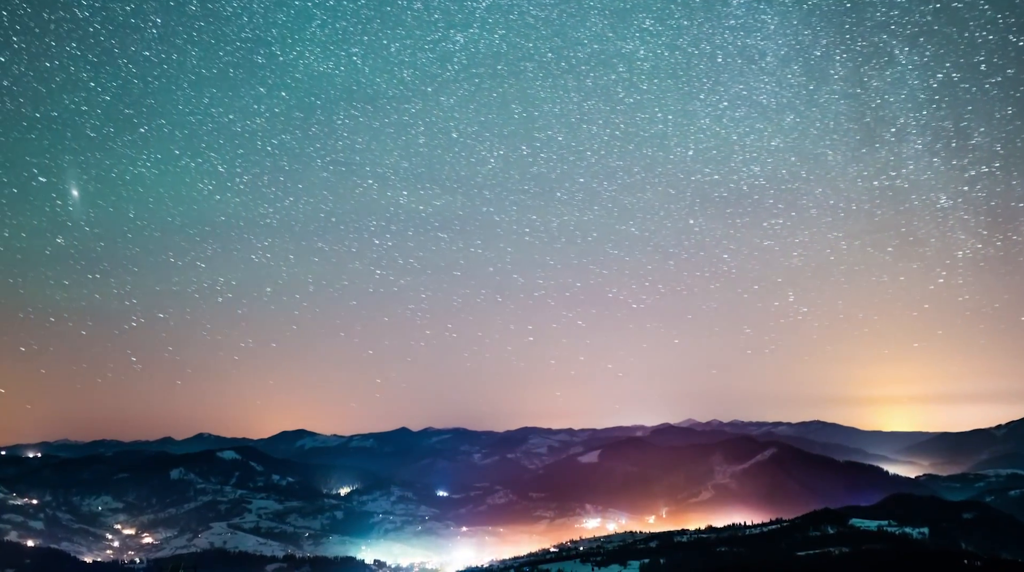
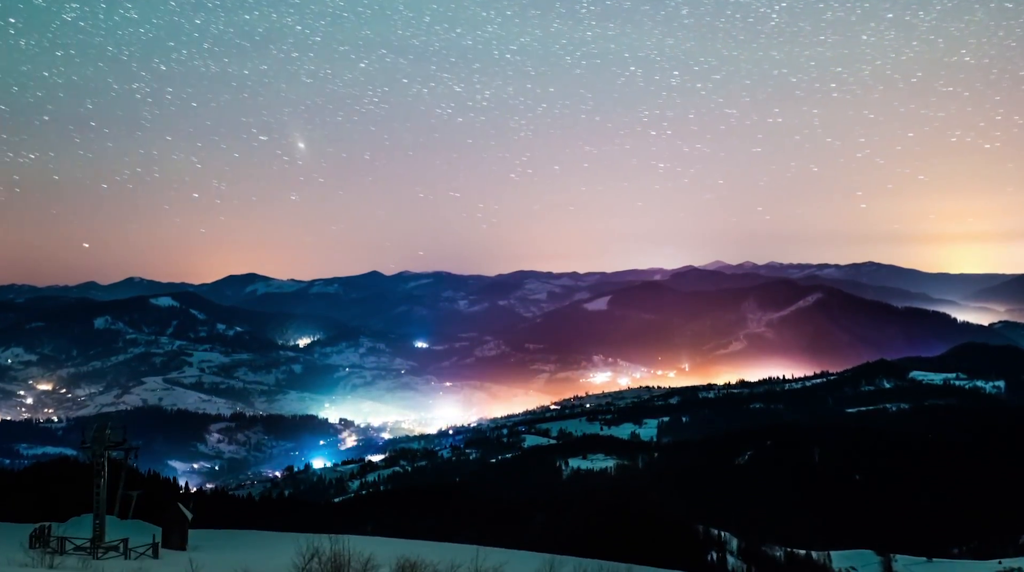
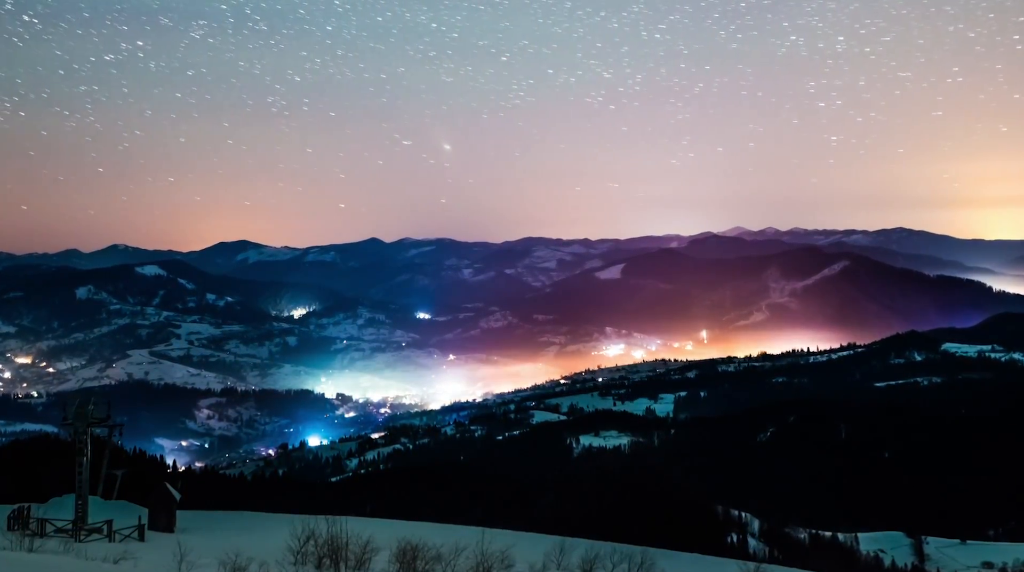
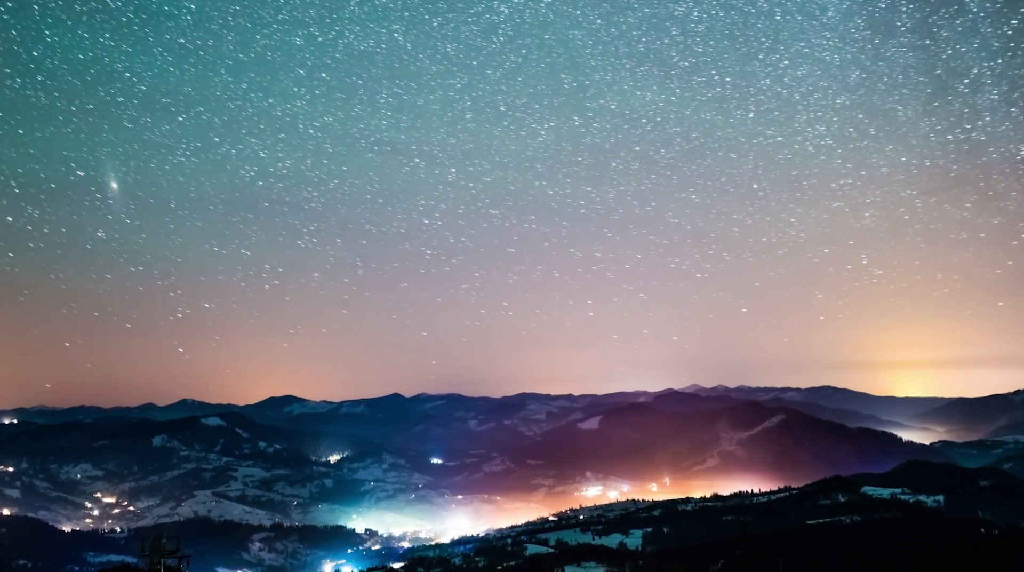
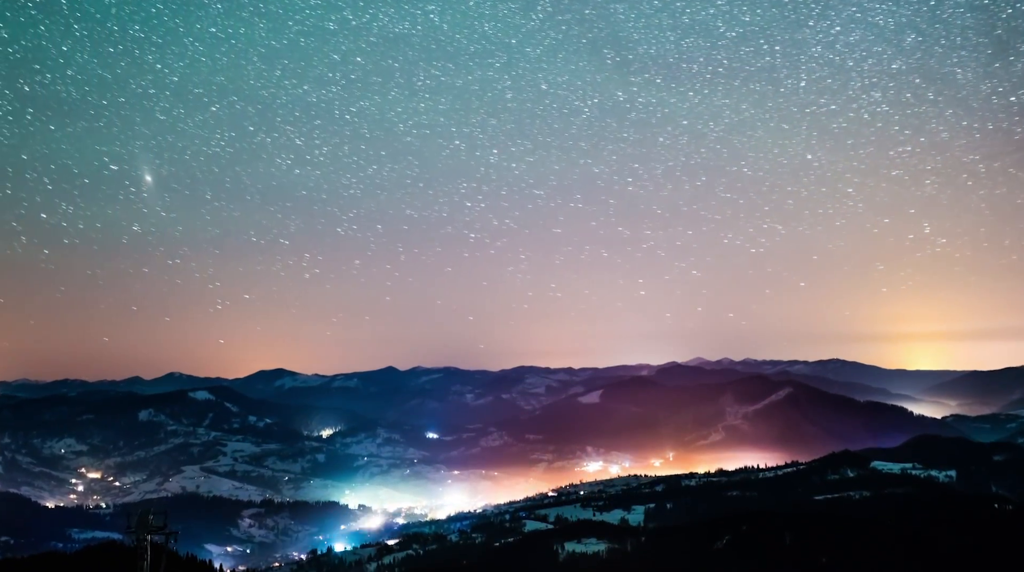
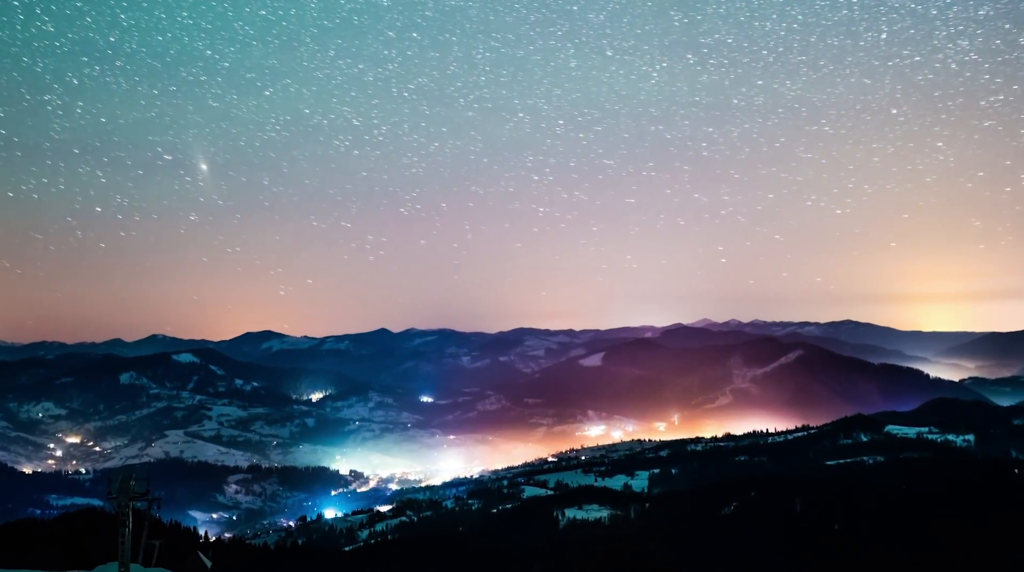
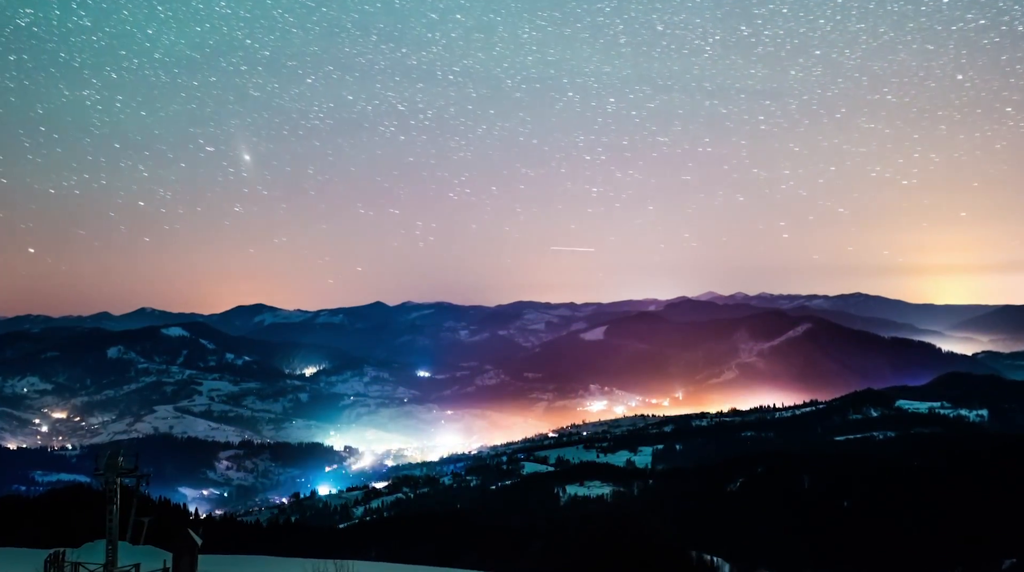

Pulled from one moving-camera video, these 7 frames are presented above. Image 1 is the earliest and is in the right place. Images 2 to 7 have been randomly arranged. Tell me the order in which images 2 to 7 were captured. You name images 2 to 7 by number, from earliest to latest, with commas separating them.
4, 5, 6, 7, 2, 3
